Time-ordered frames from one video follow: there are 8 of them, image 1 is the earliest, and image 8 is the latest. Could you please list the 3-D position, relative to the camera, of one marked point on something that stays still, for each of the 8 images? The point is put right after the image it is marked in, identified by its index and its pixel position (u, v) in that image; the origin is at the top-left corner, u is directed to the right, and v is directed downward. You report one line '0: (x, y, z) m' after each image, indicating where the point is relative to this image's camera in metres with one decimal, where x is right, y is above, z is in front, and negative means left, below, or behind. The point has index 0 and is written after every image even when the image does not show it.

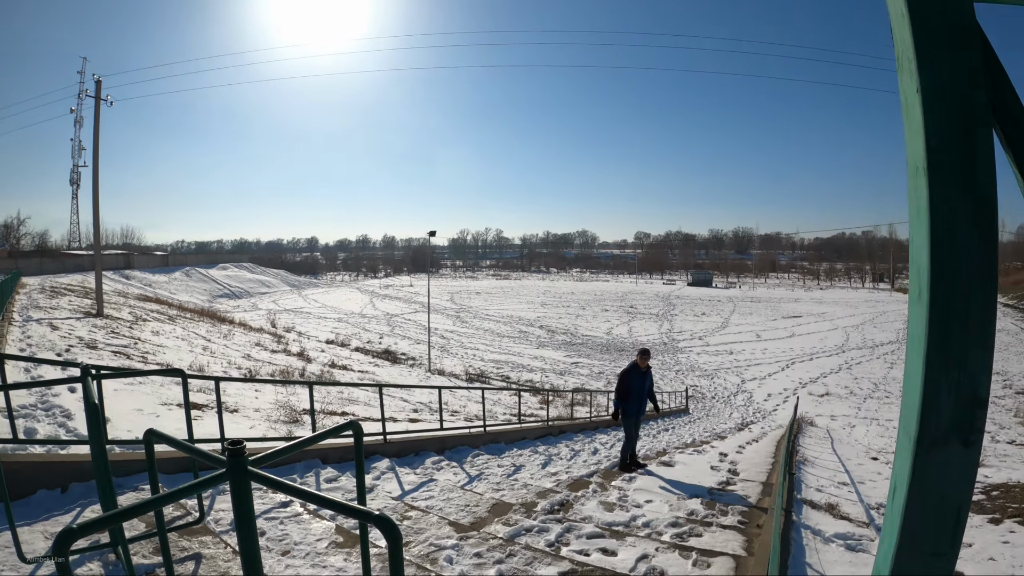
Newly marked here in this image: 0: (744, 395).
0: (+8.6, -4.0, +17.7) m
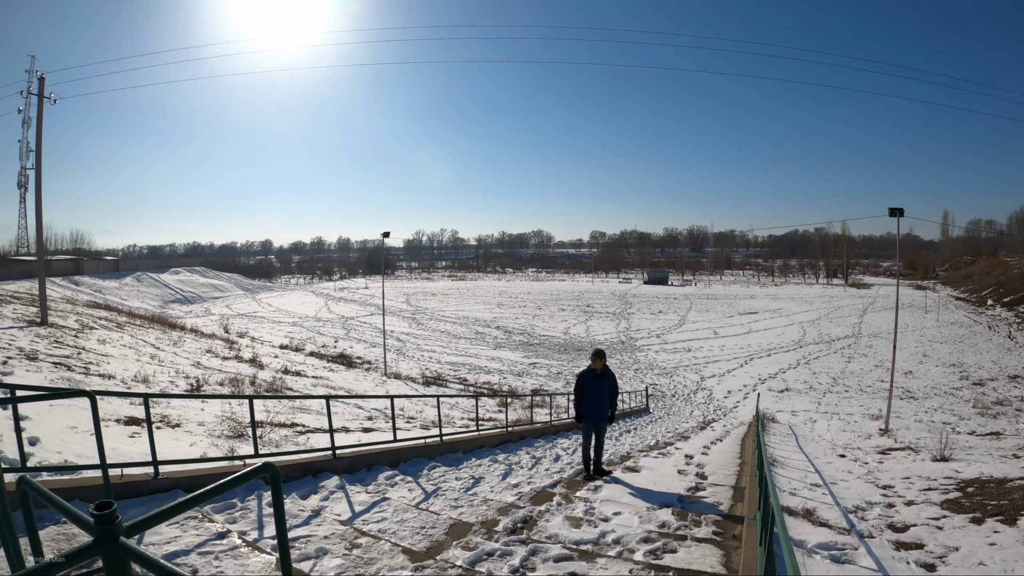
0: (+7.0, -3.8, +17.3) m
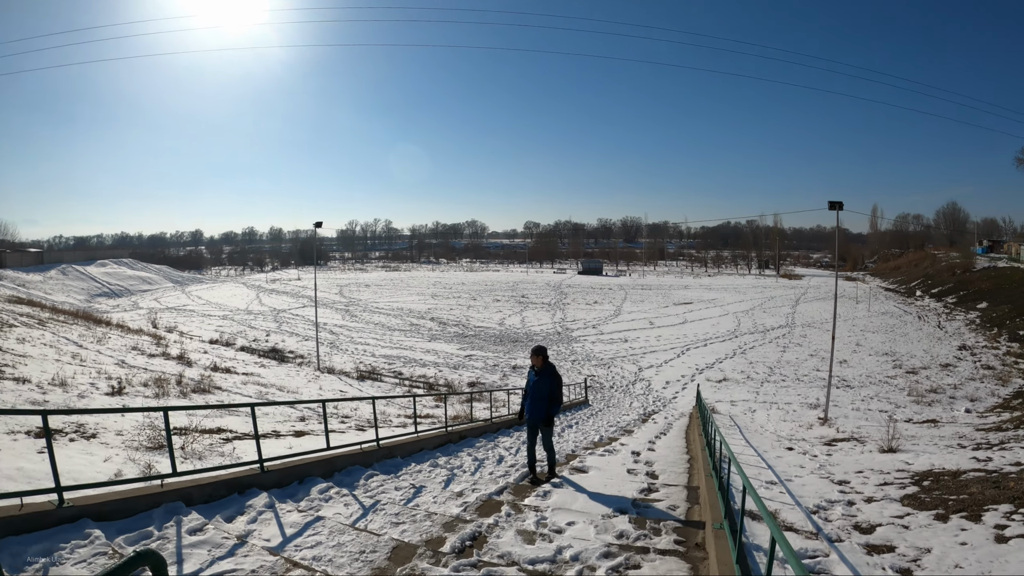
0: (+4.6, -3.4, +17.0) m
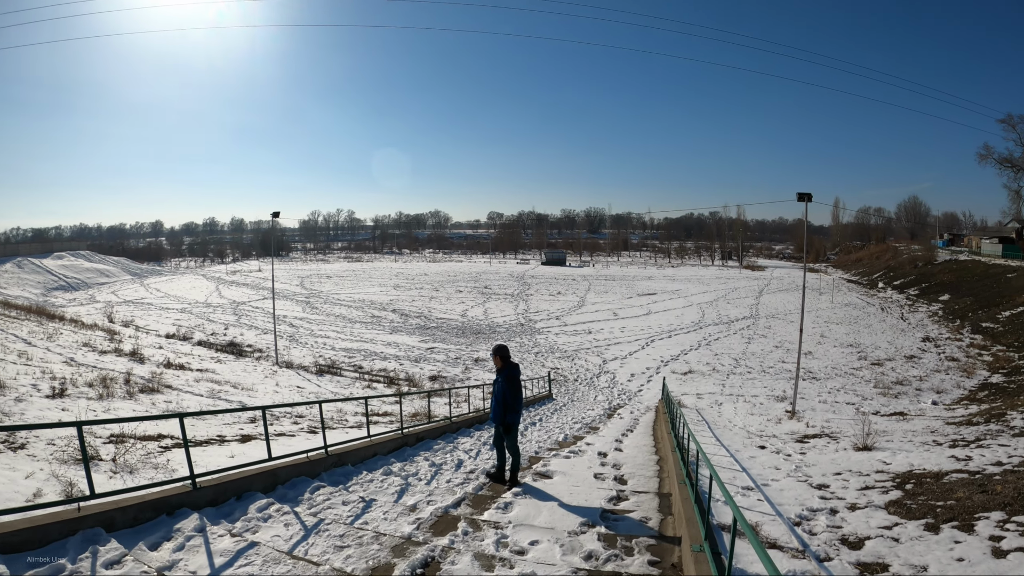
0: (+3.3, -3.1, +16.6) m
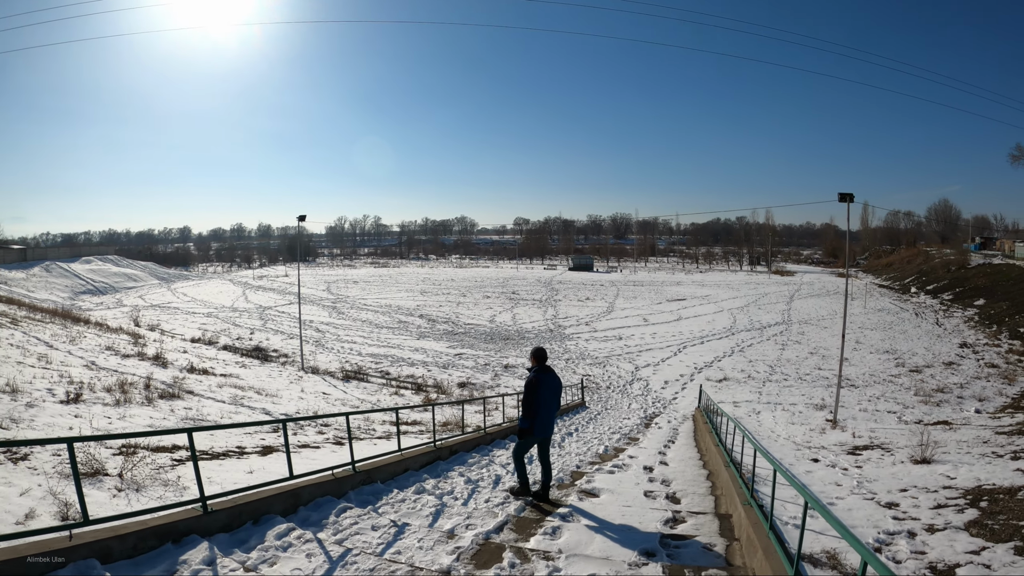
0: (+4.5, -3.4, +17.0) m
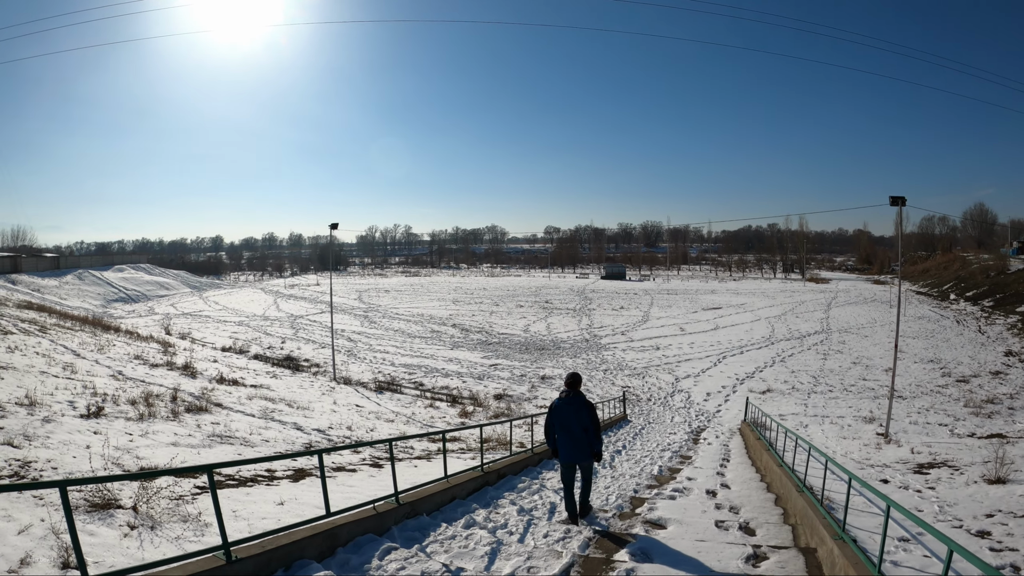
0: (+5.9, -3.7, +17.3) m
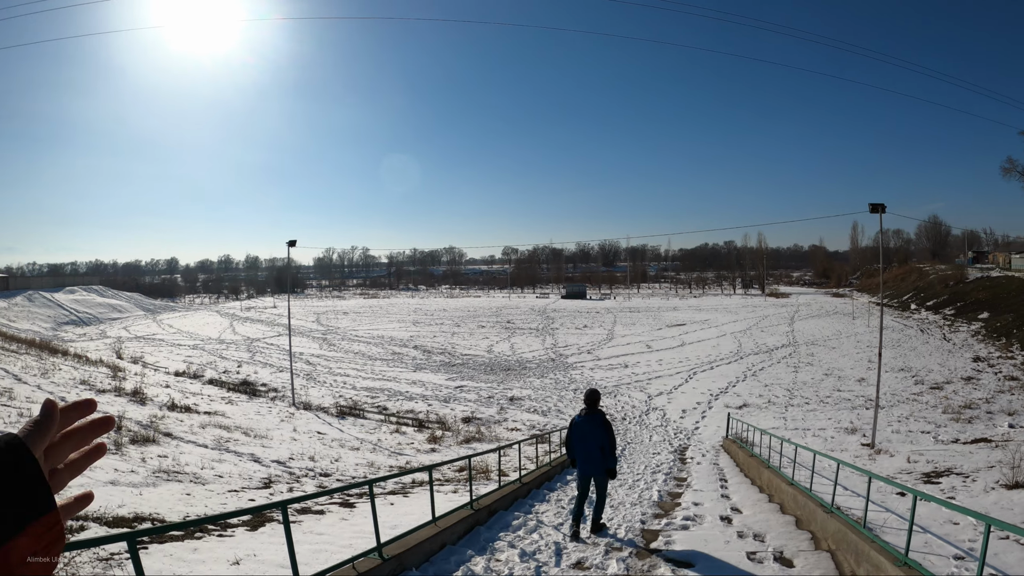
0: (+4.8, -4.3, +16.9) m
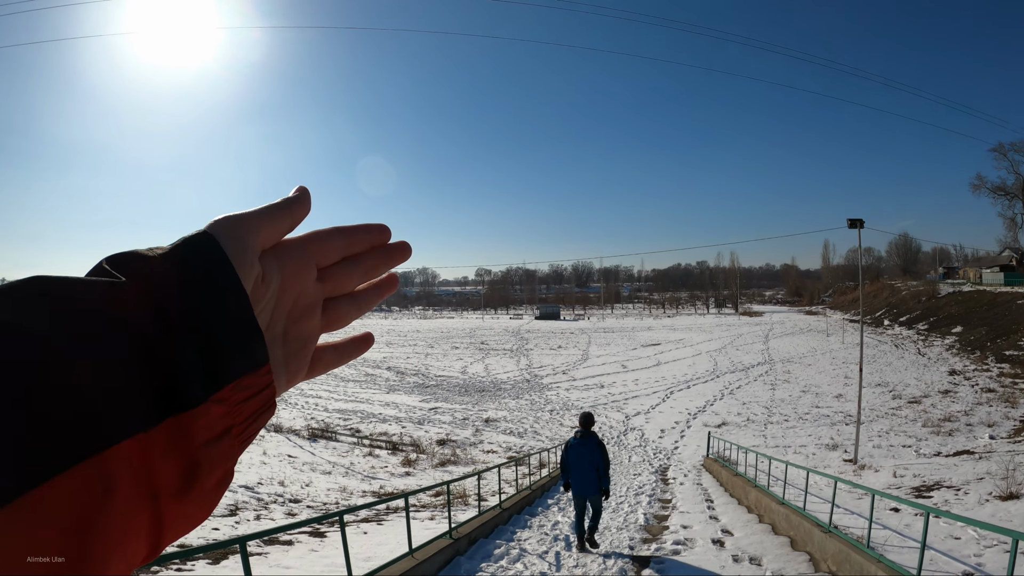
0: (+3.9, -4.9, +16.5) m
